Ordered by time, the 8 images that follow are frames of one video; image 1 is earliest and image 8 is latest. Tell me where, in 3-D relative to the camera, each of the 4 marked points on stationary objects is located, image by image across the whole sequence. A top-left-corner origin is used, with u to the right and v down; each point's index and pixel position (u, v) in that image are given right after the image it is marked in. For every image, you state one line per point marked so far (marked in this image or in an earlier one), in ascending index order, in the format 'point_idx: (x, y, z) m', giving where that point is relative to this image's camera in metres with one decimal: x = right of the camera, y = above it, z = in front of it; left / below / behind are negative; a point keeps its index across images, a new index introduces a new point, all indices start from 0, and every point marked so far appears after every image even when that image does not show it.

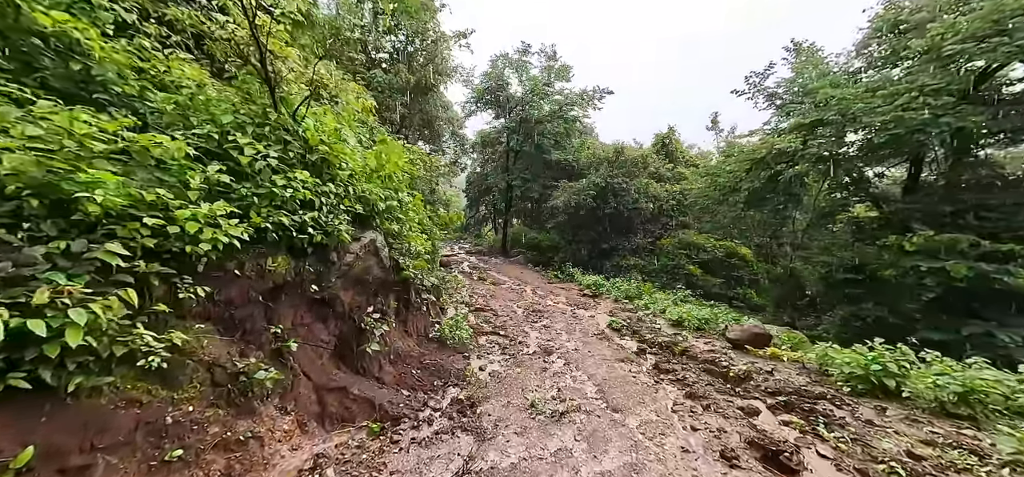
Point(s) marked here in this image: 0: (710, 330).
0: (+3.8, -1.8, +7.1) m
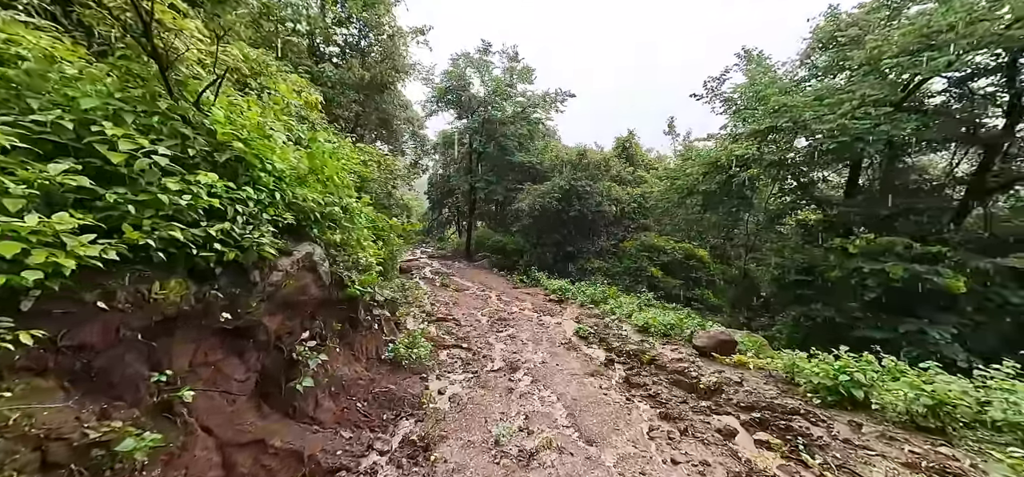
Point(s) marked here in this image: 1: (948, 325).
0: (+3.1, -1.8, +7.1) m
1: (+7.0, -1.4, +6.2) m
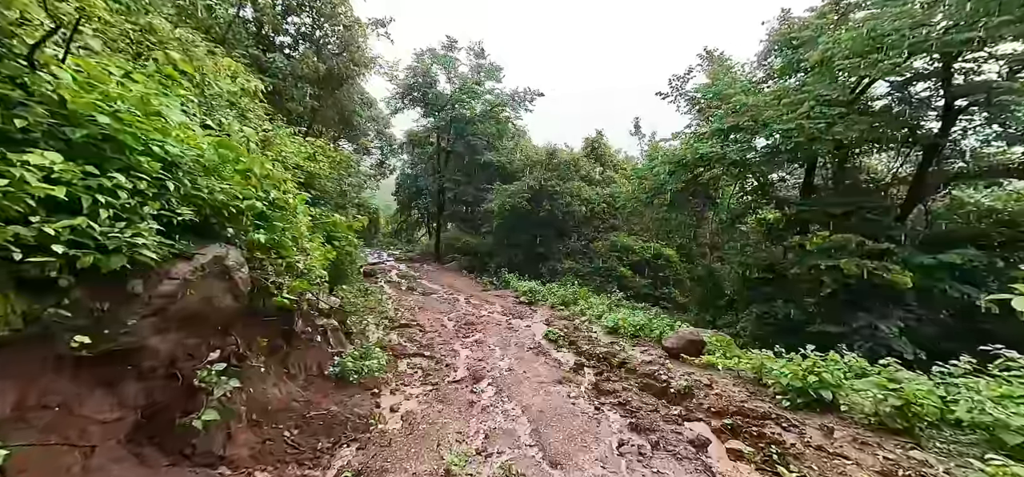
0: (+2.5, -1.8, +7.0) m
1: (+6.5, -1.4, +6.4) m
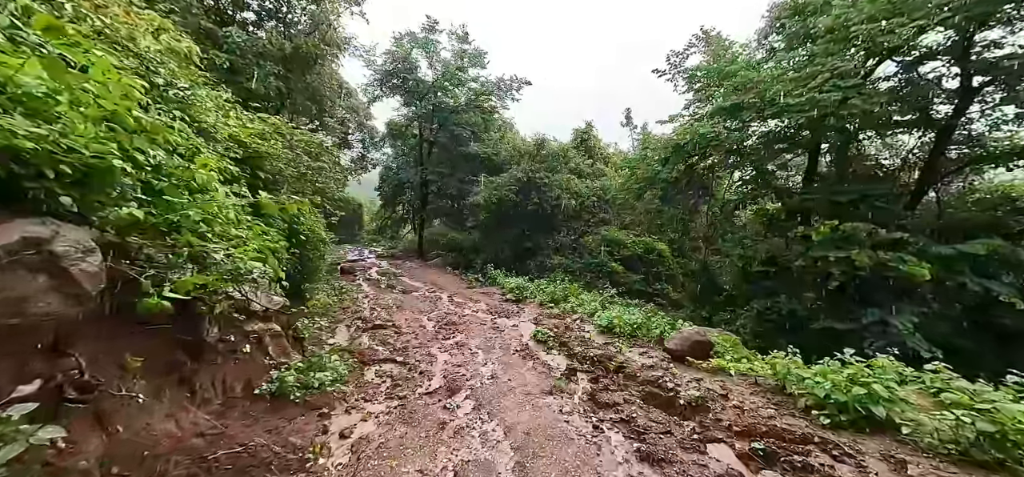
0: (+2.2, -1.7, +6.4) m
1: (+6.2, -1.2, +5.9) m
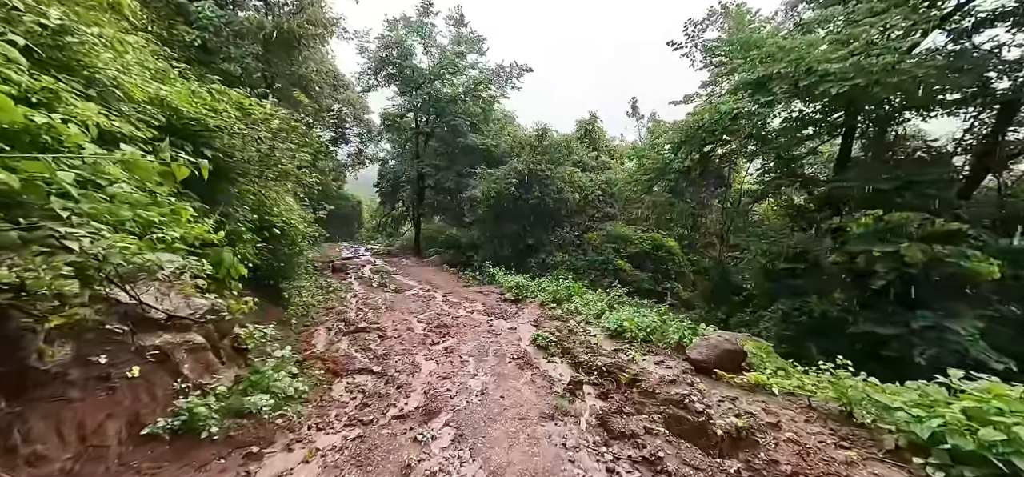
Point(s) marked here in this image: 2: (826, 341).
0: (+2.1, -1.5, +5.6) m
1: (+6.2, -1.1, +5.1) m
2: (+5.2, -1.7, +6.3) m
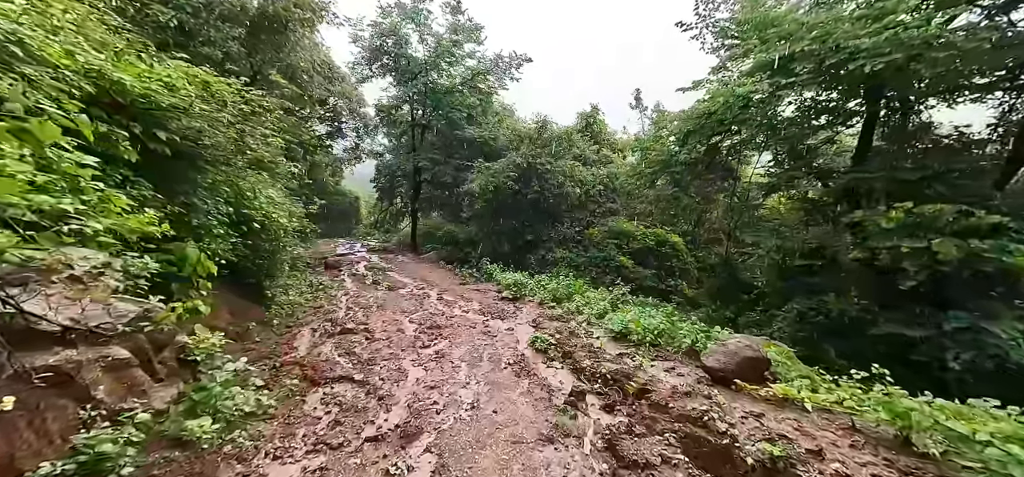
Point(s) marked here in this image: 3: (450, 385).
0: (+2.1, -1.5, +5.1) m
1: (+6.1, -1.0, +4.6) m
2: (+5.2, -1.6, +5.8) m
3: (-0.7, -1.6, +4.2) m
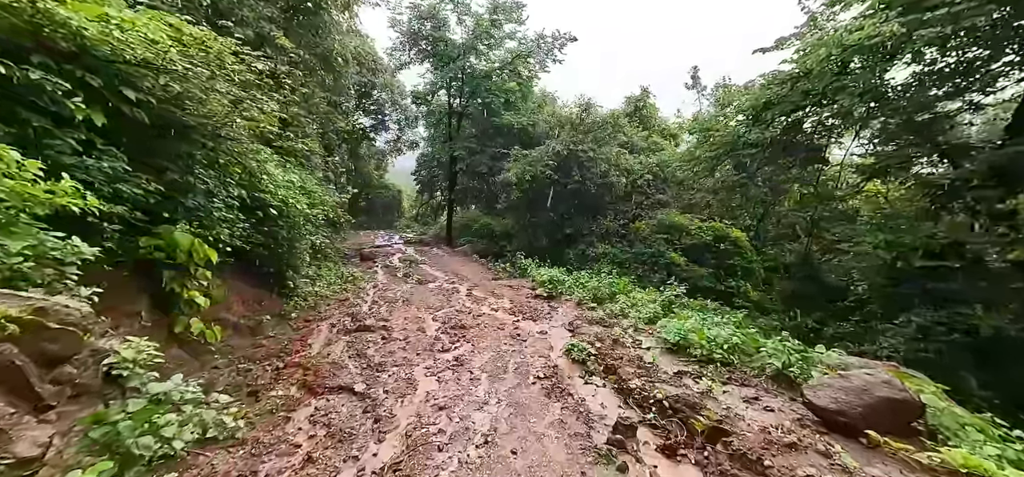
0: (+2.4, -1.4, +4.0) m
1: (+6.4, -0.9, +3.1) m
2: (+5.6, -1.5, +4.4) m
3: (-0.4, -1.5, +3.4) m
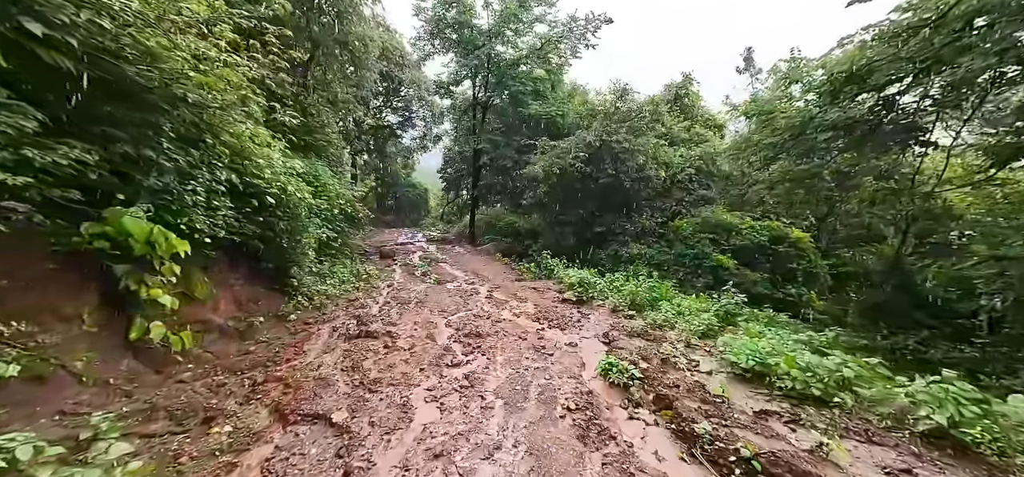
0: (+2.6, -1.3, +2.9) m
1: (+6.5, -0.9, +1.7) m
2: (+5.8, -1.5, +3.0) m
3: (-0.3, -1.4, +2.4) m
